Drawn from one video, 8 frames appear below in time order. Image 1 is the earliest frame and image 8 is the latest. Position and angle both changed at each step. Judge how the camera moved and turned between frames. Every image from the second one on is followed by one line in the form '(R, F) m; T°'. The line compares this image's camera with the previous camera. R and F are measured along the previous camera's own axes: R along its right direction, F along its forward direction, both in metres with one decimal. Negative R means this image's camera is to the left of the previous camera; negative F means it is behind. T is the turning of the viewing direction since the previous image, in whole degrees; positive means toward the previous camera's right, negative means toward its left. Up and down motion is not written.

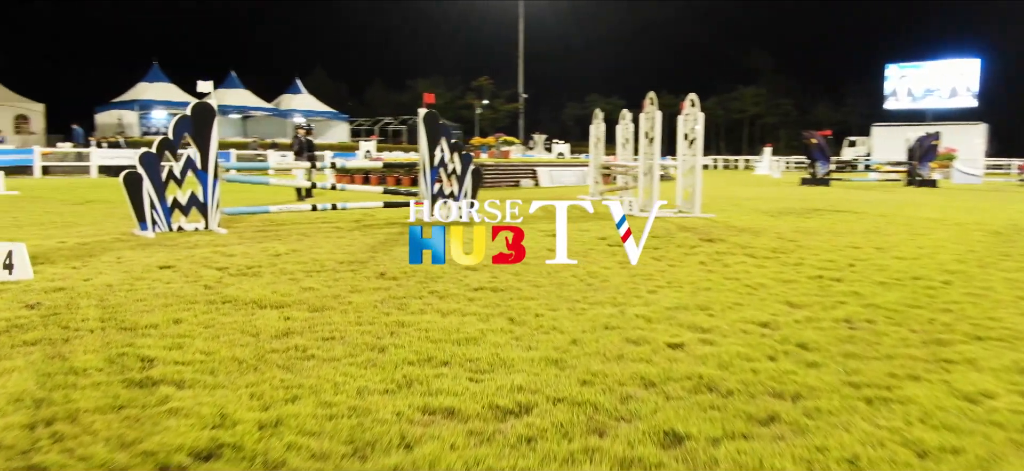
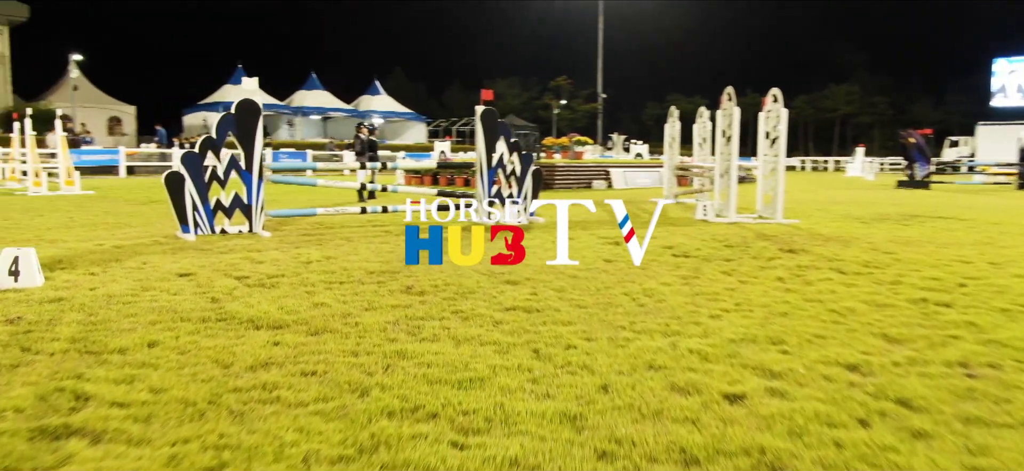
(+0.2, +0.6) m; -6°
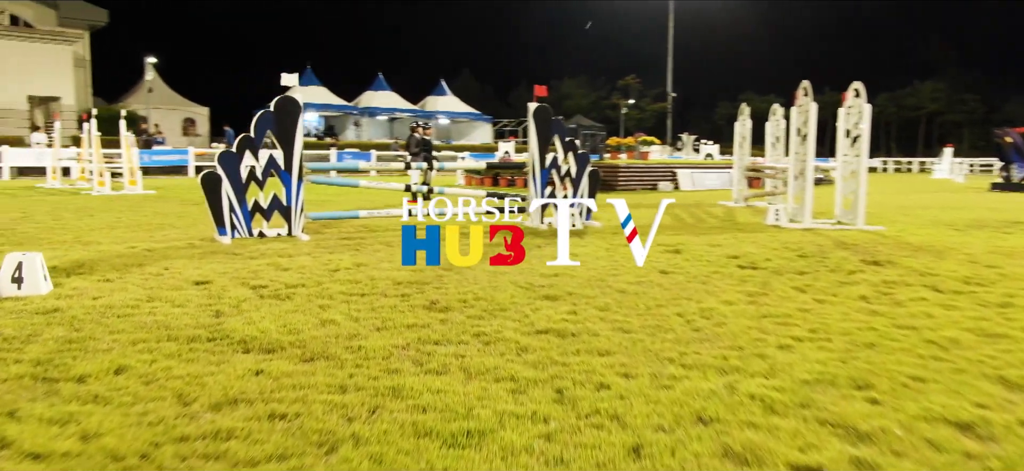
(+0.1, +0.5) m; -5°
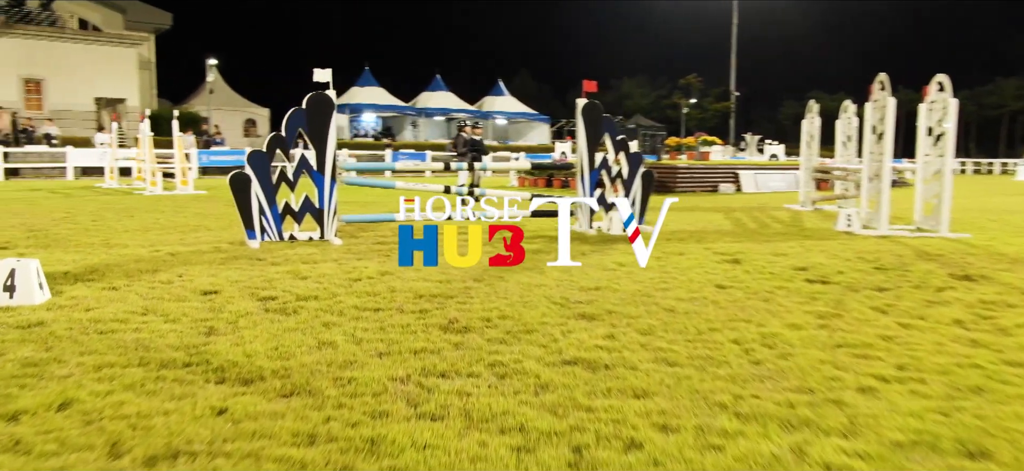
(+0.1, +0.5) m; -4°
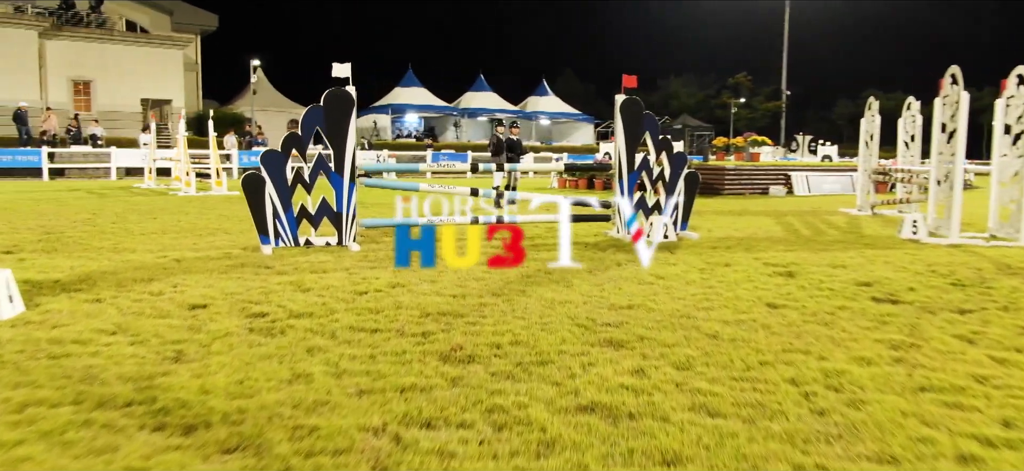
(+0.1, +0.5) m; -3°
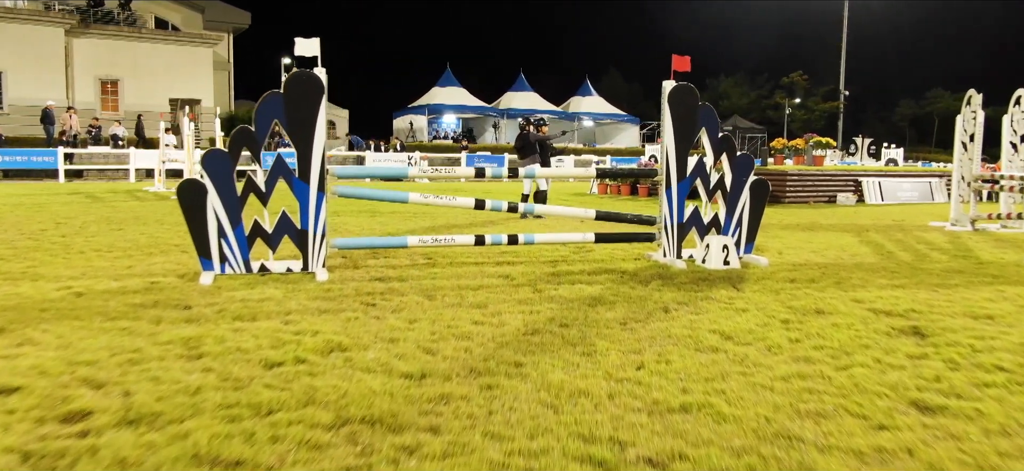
(+0.2, +1.5) m; -3°
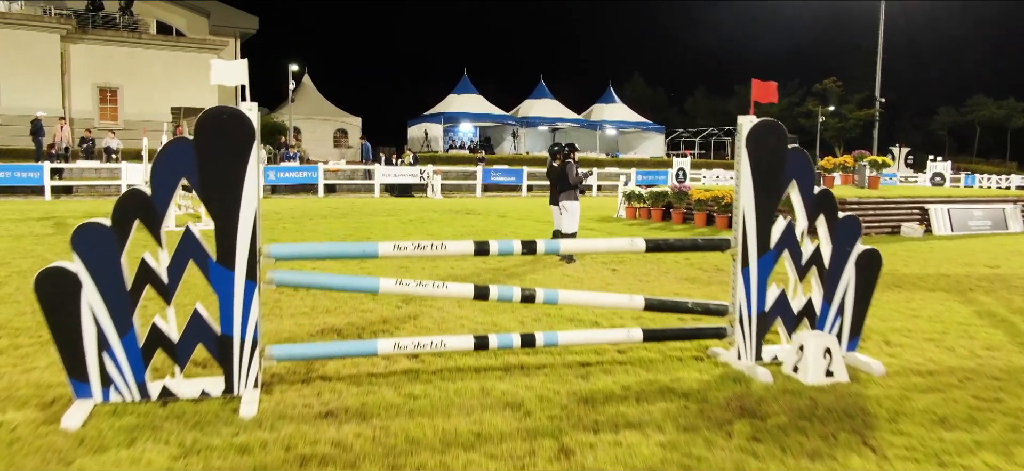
(0.0, +1.6) m; -1°
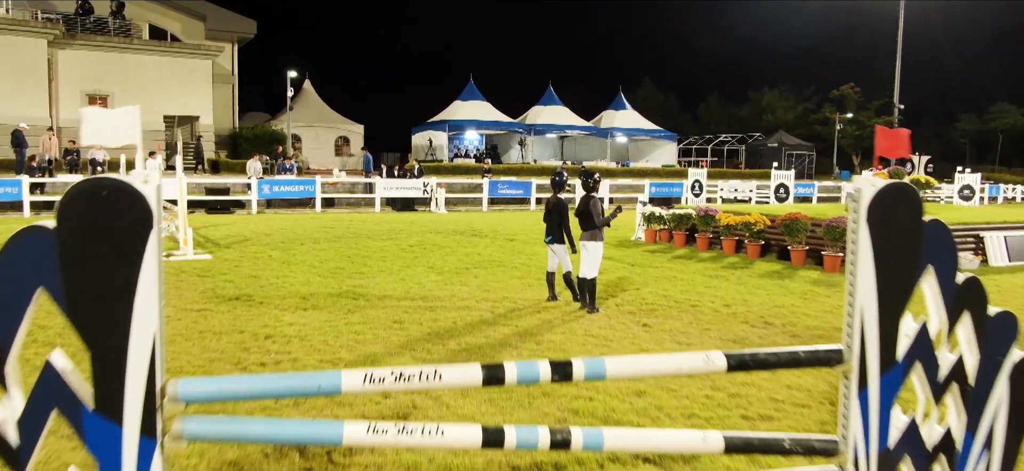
(-0.1, +1.2) m; 0°
